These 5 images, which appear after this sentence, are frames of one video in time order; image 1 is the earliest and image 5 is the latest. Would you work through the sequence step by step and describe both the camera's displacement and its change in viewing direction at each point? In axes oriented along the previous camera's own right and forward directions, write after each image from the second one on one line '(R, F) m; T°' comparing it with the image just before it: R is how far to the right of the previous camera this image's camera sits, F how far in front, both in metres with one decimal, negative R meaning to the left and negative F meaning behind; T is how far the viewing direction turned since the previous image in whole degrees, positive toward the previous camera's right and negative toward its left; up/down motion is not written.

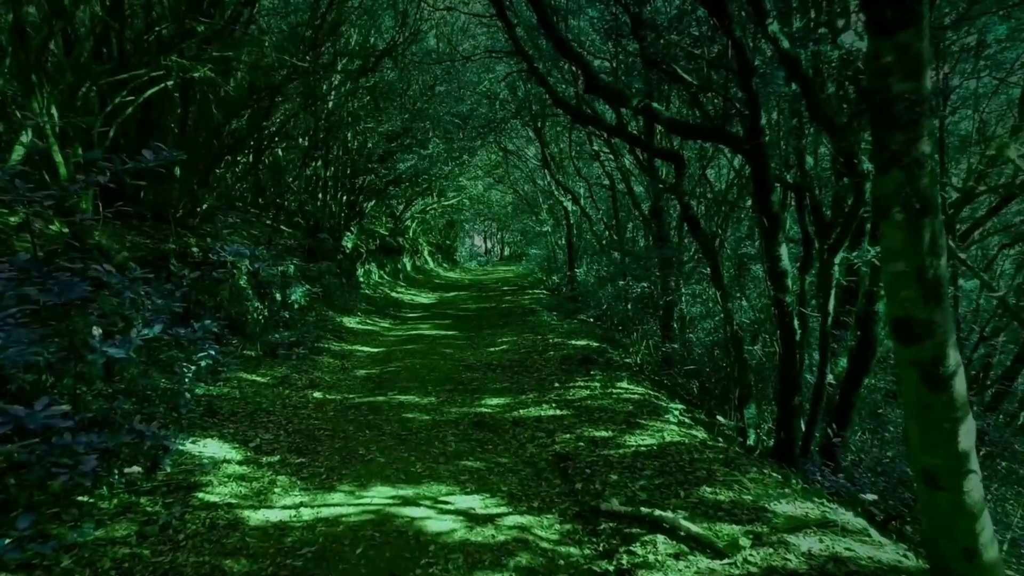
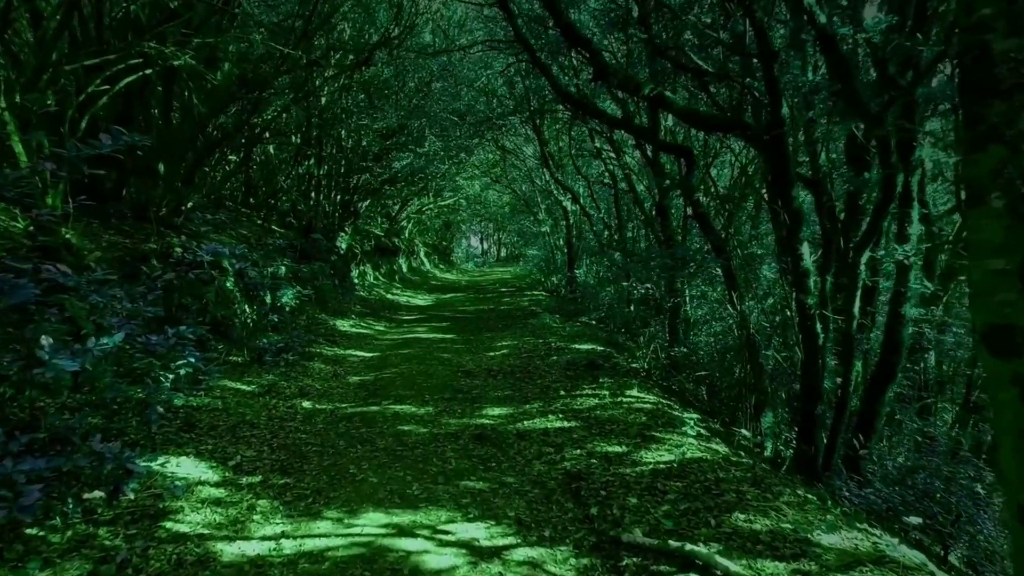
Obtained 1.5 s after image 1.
(-0.1, +0.6) m; 0°
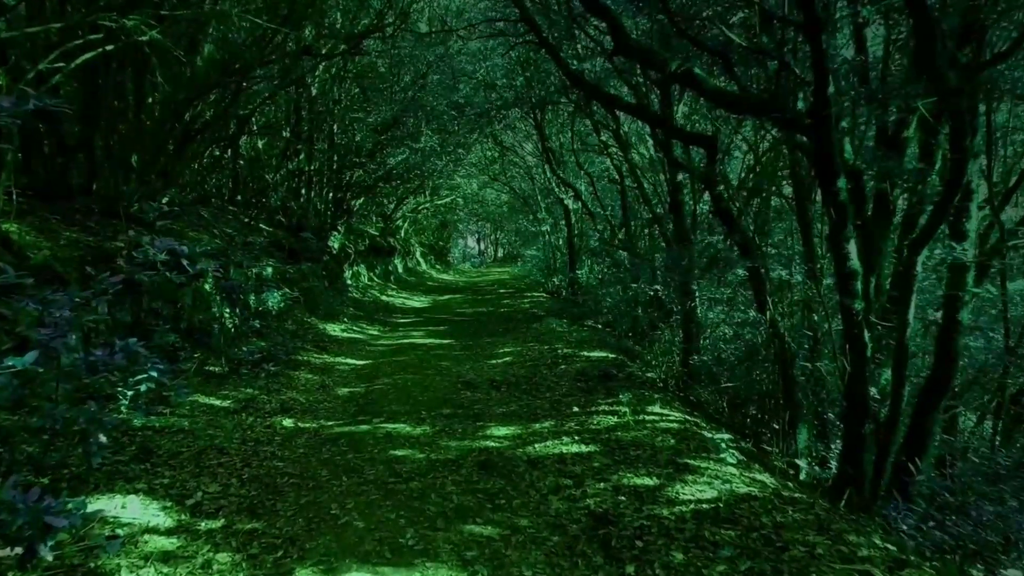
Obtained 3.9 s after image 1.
(-0.2, +0.9) m; 0°
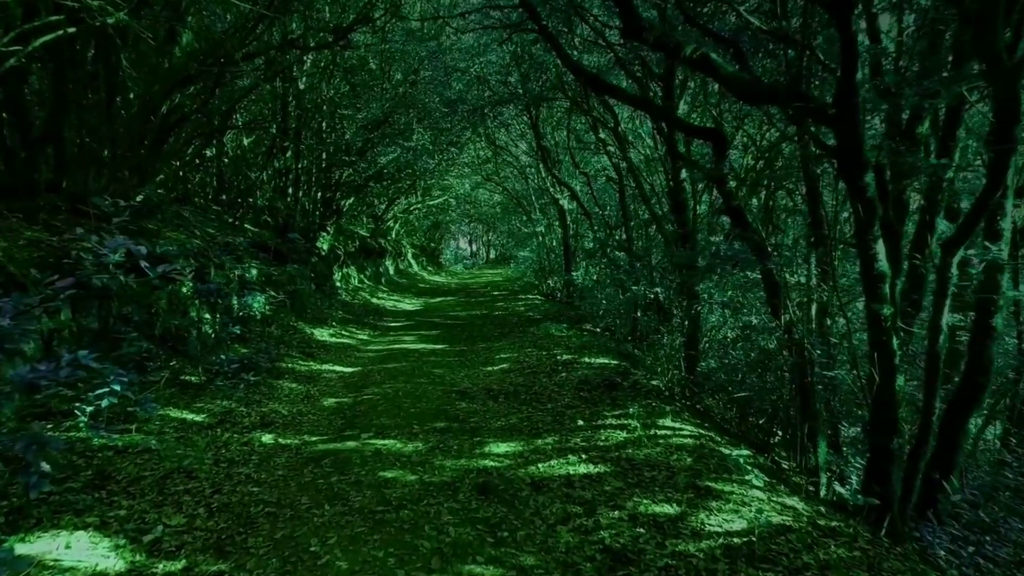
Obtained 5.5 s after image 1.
(-0.1, +0.6) m; +1°
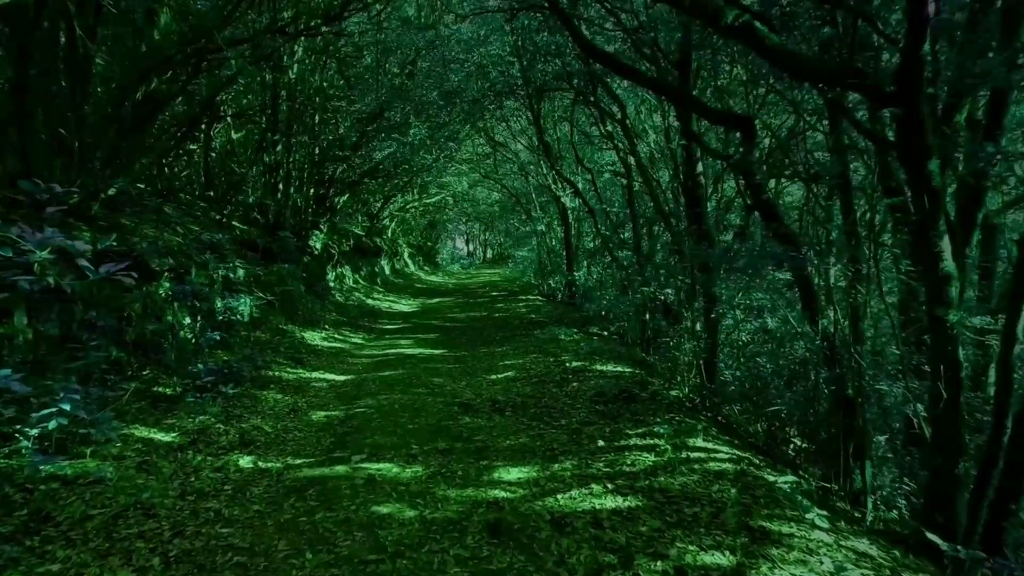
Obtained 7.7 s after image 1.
(-0.2, +0.8) m; 0°
